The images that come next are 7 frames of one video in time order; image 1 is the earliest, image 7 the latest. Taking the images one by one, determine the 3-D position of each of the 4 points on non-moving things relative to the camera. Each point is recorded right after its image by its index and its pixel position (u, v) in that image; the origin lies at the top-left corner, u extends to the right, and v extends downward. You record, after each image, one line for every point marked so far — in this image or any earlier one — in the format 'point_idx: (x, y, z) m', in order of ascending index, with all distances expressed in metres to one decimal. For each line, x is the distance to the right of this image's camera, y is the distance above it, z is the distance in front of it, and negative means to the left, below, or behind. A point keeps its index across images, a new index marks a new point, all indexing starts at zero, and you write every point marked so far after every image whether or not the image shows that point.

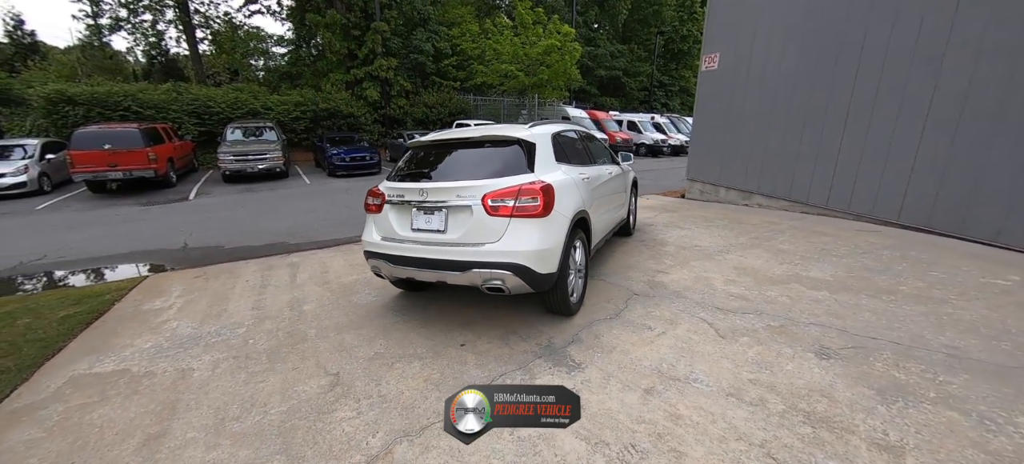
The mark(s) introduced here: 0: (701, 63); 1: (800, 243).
0: (+3.9, +3.5, +8.3) m
1: (+3.6, -0.2, +5.1) m
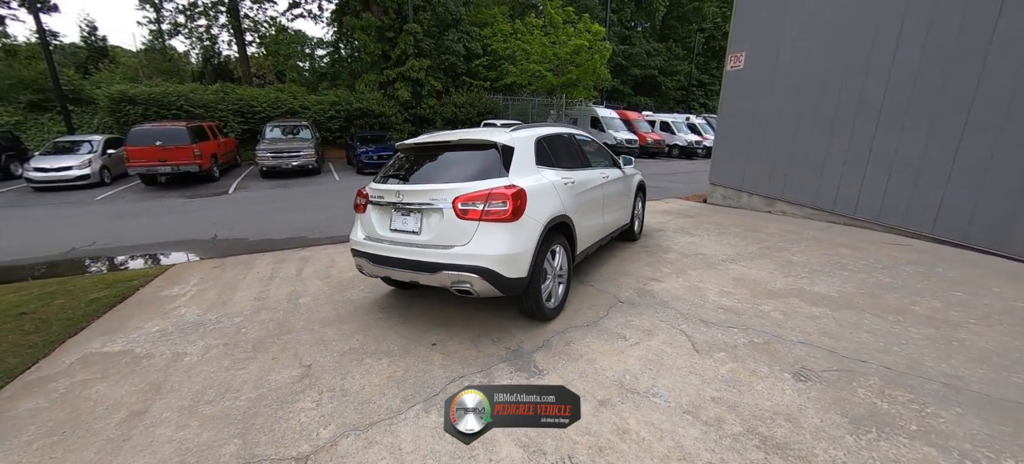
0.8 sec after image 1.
0: (+4.2, +3.3, +7.9) m
1: (+3.6, -0.3, +4.8) m
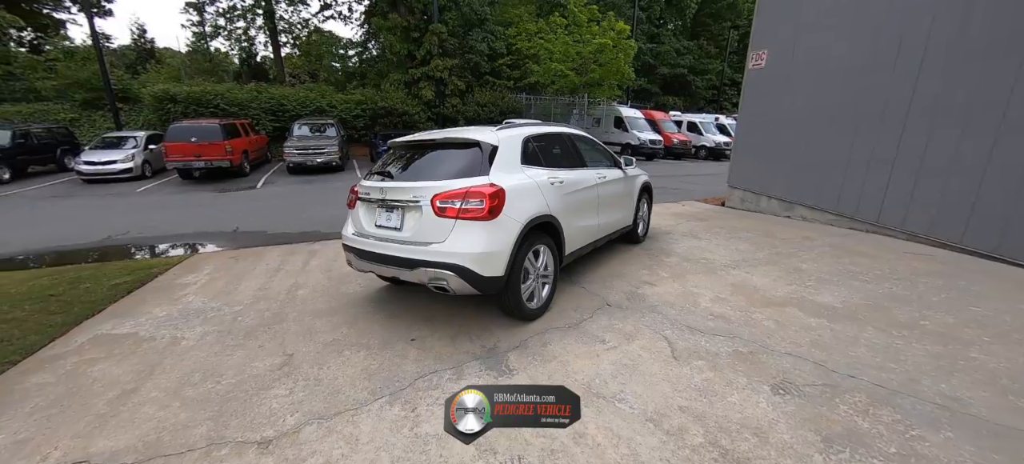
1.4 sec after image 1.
0: (+4.5, +3.2, +7.6) m
1: (+3.5, -0.4, +4.6) m
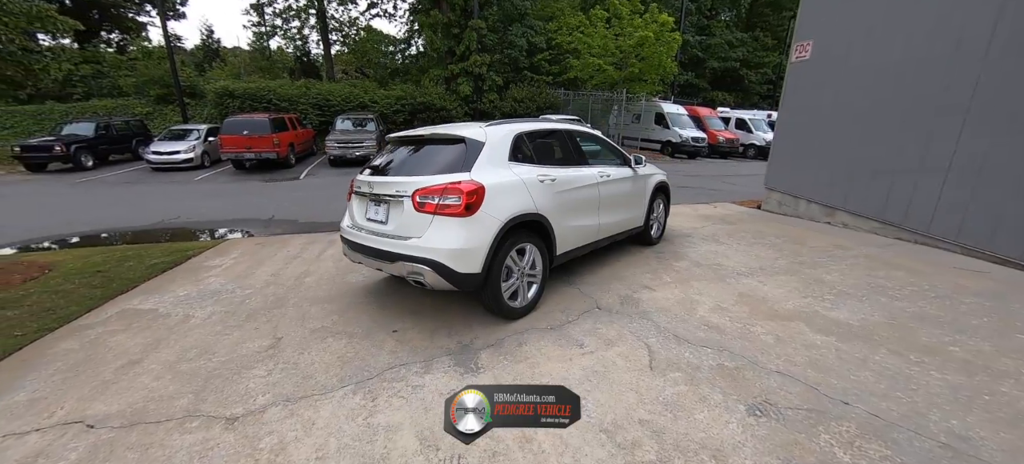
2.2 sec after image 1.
0: (+4.9, +3.1, +7.0) m
1: (+3.5, -0.5, +4.2) m
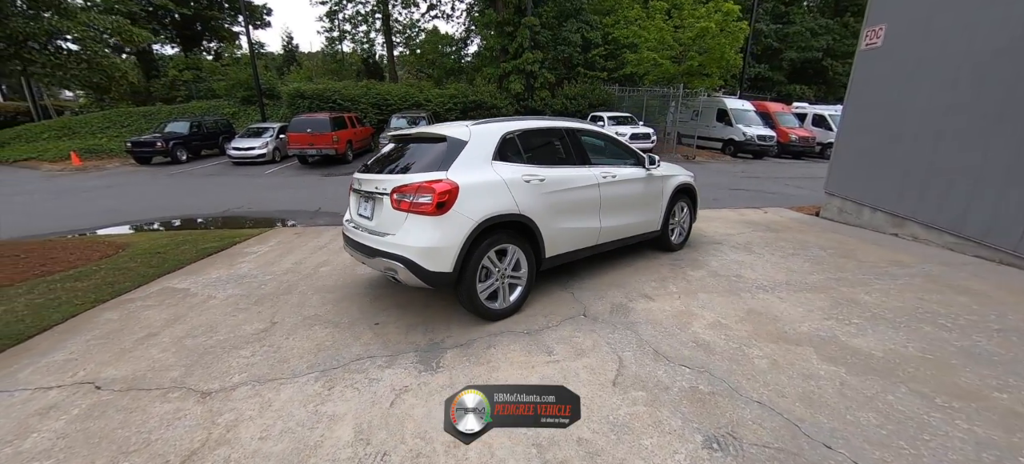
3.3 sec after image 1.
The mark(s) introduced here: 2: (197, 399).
0: (+5.4, +2.9, +6.2) m
1: (+3.4, -0.6, +3.6) m
2: (-2.0, -1.1, +2.5) m
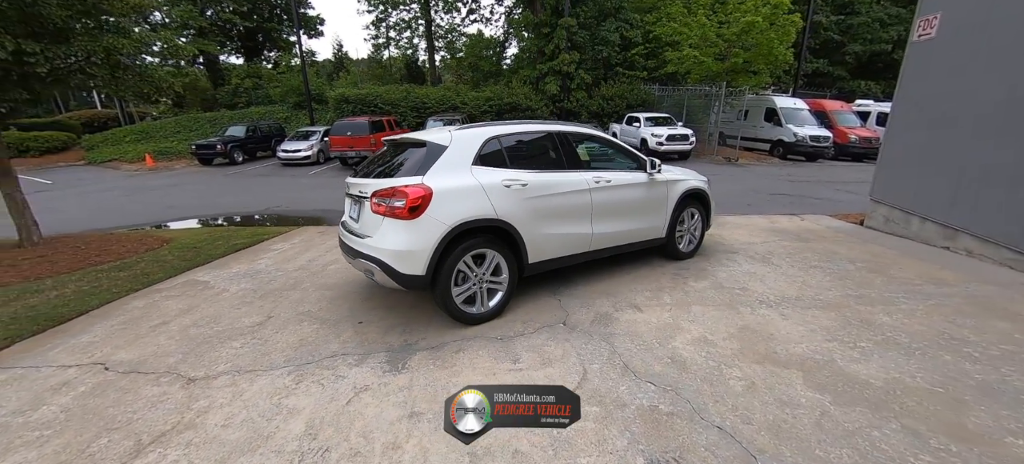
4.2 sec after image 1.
0: (+5.5, +2.8, +5.6) m
1: (+3.2, -0.7, +3.2) m
2: (-2.3, -1.0, +2.8) m
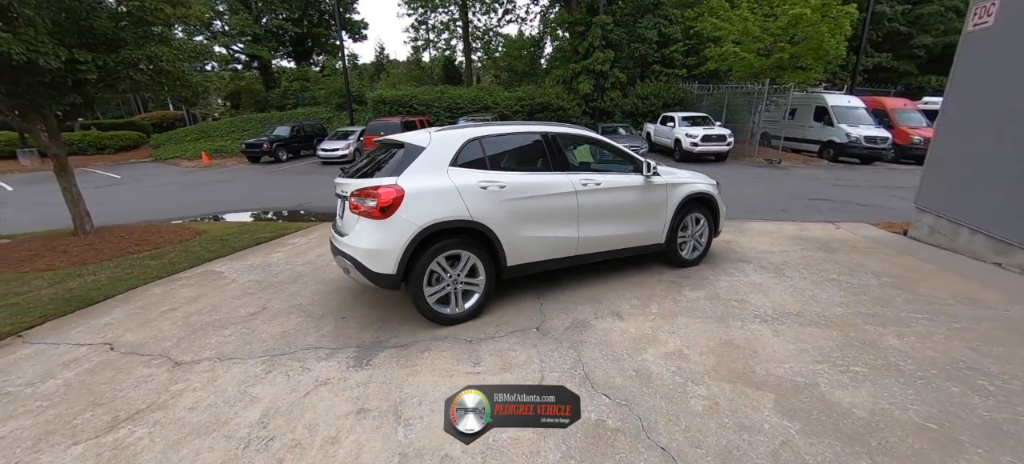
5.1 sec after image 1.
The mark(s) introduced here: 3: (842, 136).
0: (+5.6, +2.6, +4.9) m
1: (+3.0, -0.8, +2.8) m
2: (-2.5, -1.0, +3.0) m
3: (+10.1, +2.9, +12.4) m
